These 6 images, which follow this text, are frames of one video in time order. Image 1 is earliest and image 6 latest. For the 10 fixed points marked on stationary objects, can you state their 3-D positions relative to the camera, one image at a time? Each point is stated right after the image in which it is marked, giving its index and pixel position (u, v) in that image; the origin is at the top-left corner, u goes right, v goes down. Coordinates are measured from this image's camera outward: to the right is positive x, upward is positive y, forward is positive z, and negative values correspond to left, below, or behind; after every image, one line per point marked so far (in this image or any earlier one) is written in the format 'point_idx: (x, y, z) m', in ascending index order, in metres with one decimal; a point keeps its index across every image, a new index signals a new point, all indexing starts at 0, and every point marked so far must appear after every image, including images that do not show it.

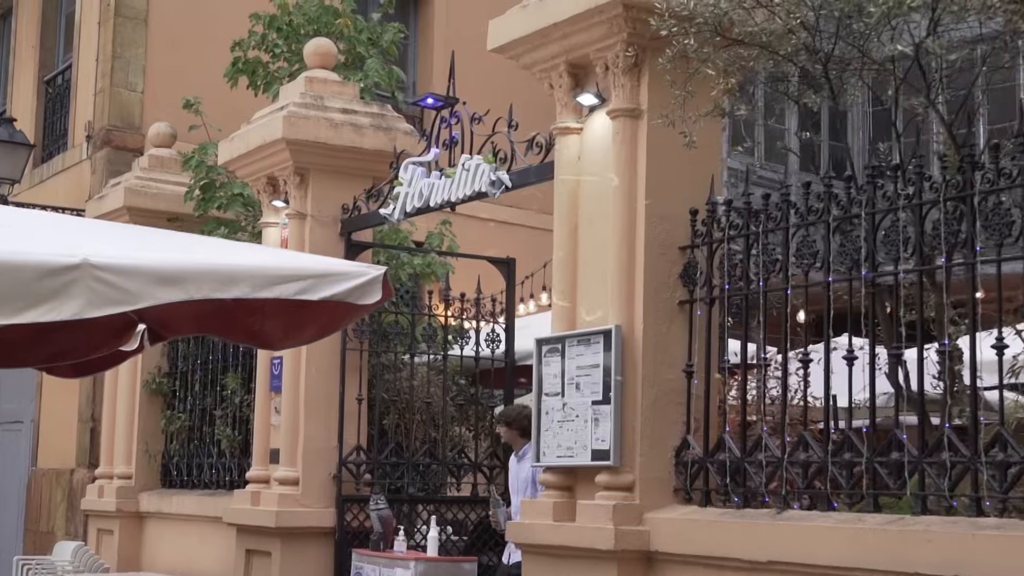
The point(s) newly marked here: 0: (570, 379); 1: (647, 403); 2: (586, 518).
0: (+0.3, -0.4, +6.9) m
1: (+0.6, -0.5, +6.6) m
2: (+0.3, -1.0, +6.6) m
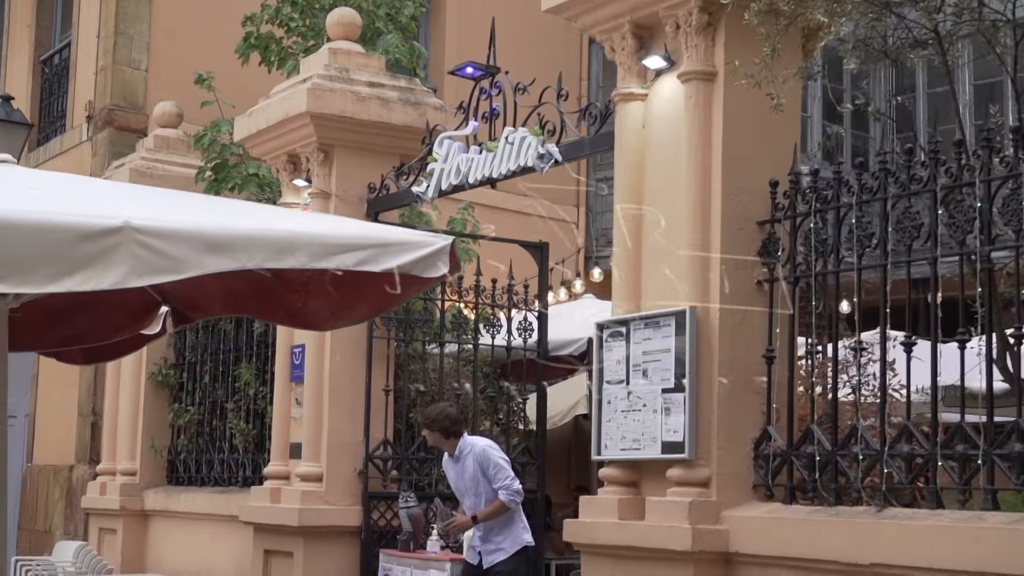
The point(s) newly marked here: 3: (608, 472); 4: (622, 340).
0: (+0.5, -0.3, +6.4) m
1: (+0.9, -0.4, +6.0) m
2: (+0.6, -0.9, +6.1) m
3: (+0.4, -0.8, +6.4) m
4: (+0.5, -0.2, +6.5) m
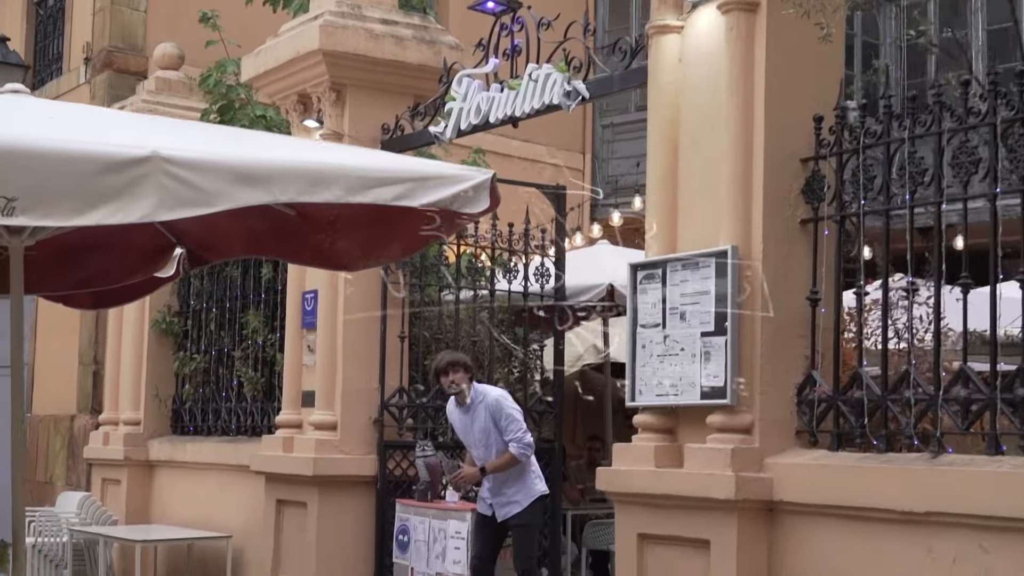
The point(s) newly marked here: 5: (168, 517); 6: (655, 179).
0: (+0.7, -0.1, +6.1) m
1: (+1.0, -0.2, +5.8) m
2: (+0.7, -0.7, +5.9) m
3: (+0.5, -0.5, +6.2) m
4: (+0.6, 0.0, +6.2) m
5: (-2.5, -1.6, +10.7) m
6: (+0.6, +0.5, +6.4) m
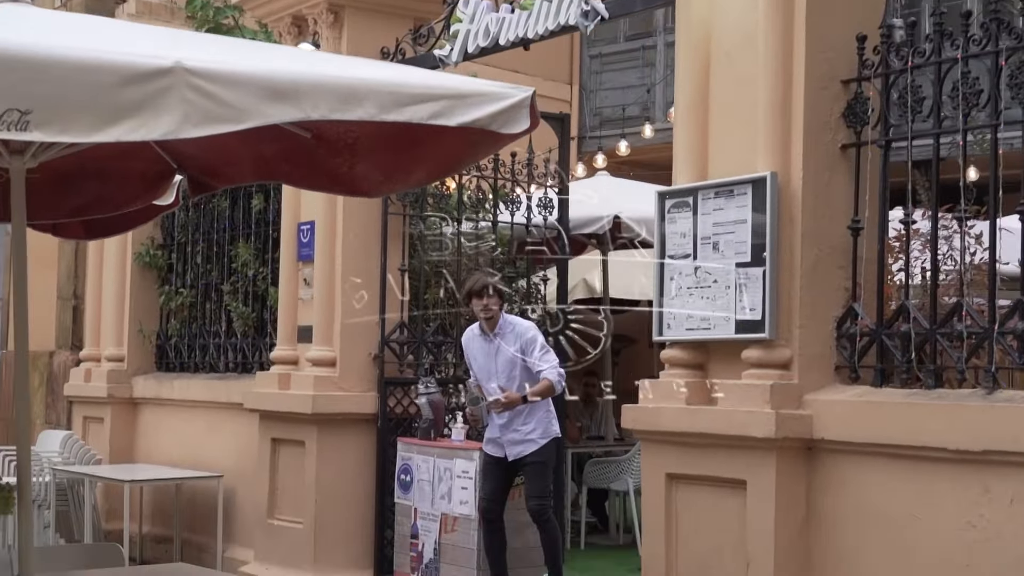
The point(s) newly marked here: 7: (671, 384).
0: (+0.7, +0.2, +5.9) m
1: (+1.1, +0.1, +5.5) m
2: (+0.8, -0.4, +5.6) m
3: (+0.6, -0.3, +6.0) m
4: (+0.7, +0.3, +5.9) m
5: (-2.5, -1.2, +10.4) m
6: (+0.7, +0.7, +6.0) m
7: (+0.6, -0.4, +5.9) m
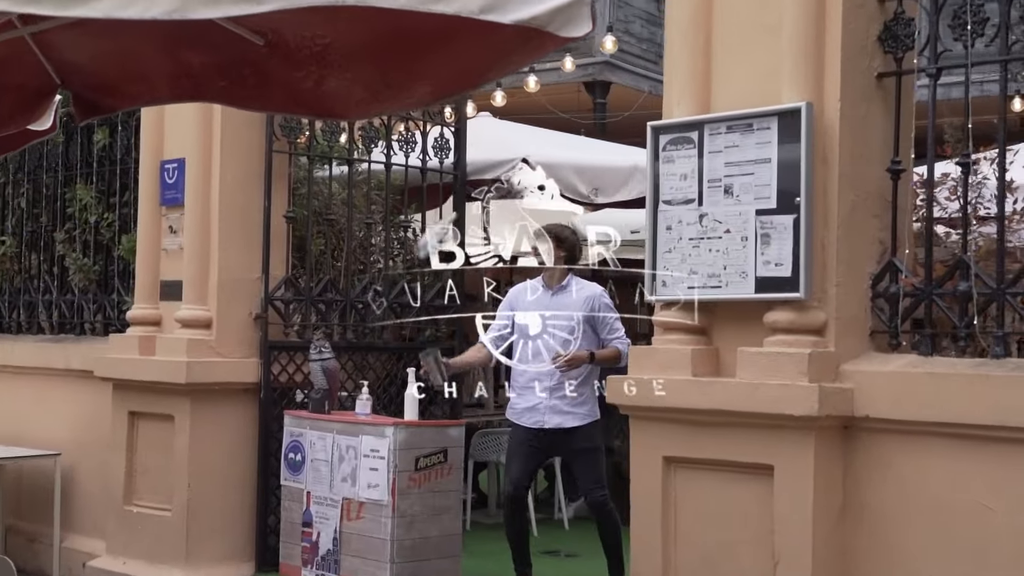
0: (+0.7, +0.4, +5.0) m
1: (+1.0, +0.2, +4.7) m
2: (+0.8, -0.3, +4.8) m
3: (+0.5, -0.1, +5.1) m
4: (+0.6, +0.5, +5.1) m
5: (-3.3, -0.8, +9.0) m
6: (+0.6, +0.9, +5.1) m
7: (+0.5, -0.2, +5.0) m
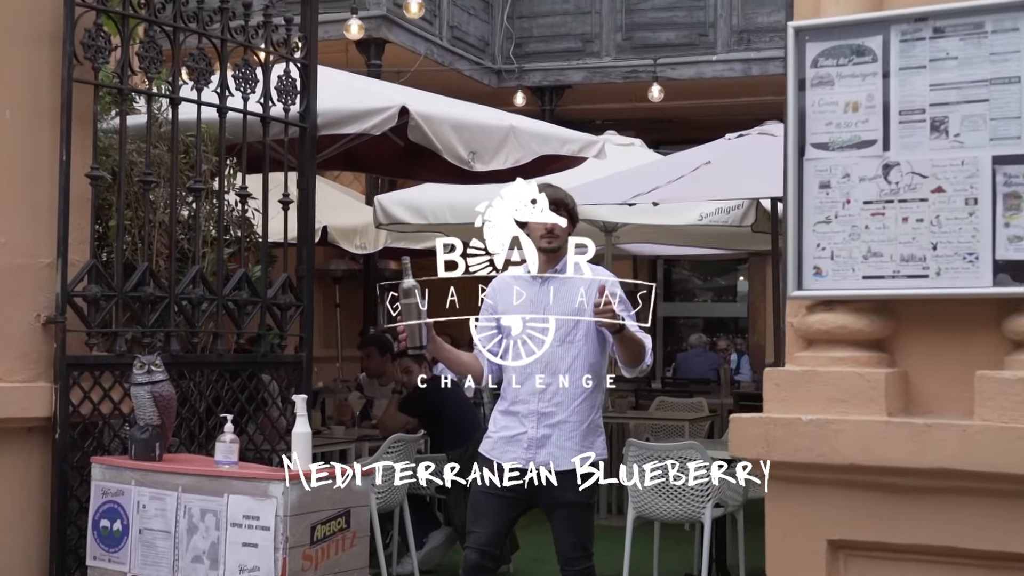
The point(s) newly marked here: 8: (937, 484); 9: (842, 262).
0: (+0.8, +0.4, +3.2) m
1: (+1.3, +0.3, +3.1) m
2: (+1.0, -0.2, +3.0) m
3: (+0.7, -0.1, +3.3) m
4: (+0.8, +0.5, +3.3) m
5: (-3.9, -0.8, +6.2) m
6: (+0.7, +0.9, +3.4) m
7: (+0.7, -0.2, +3.2) m
8: (+0.9, -0.4, +3.1) m
9: (+0.7, +0.1, +3.3) m
